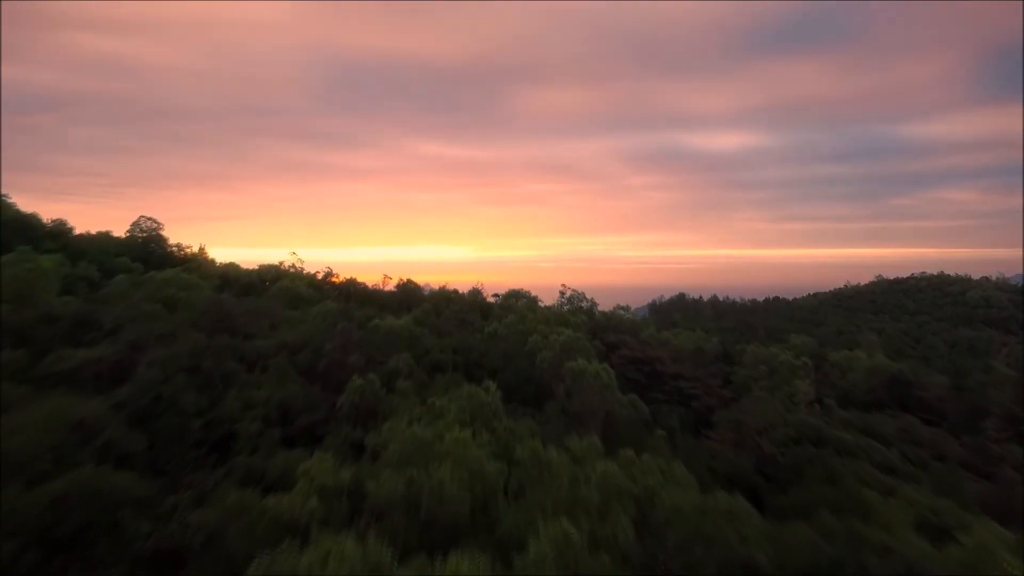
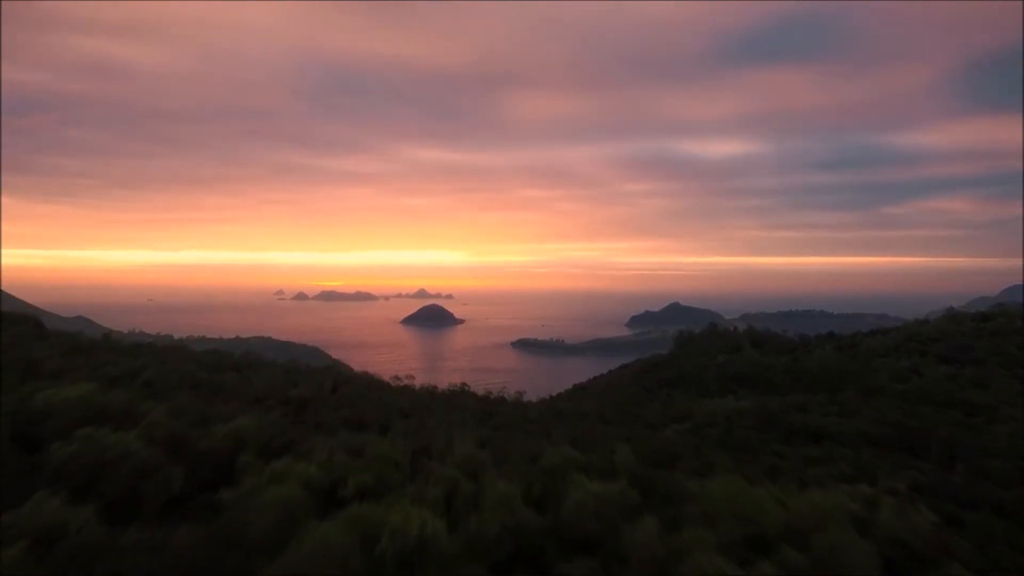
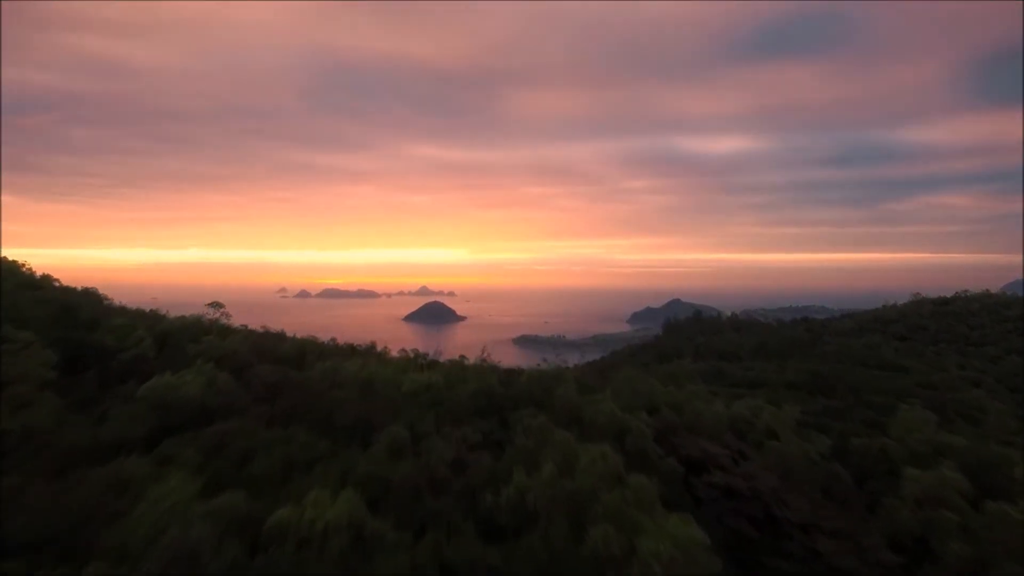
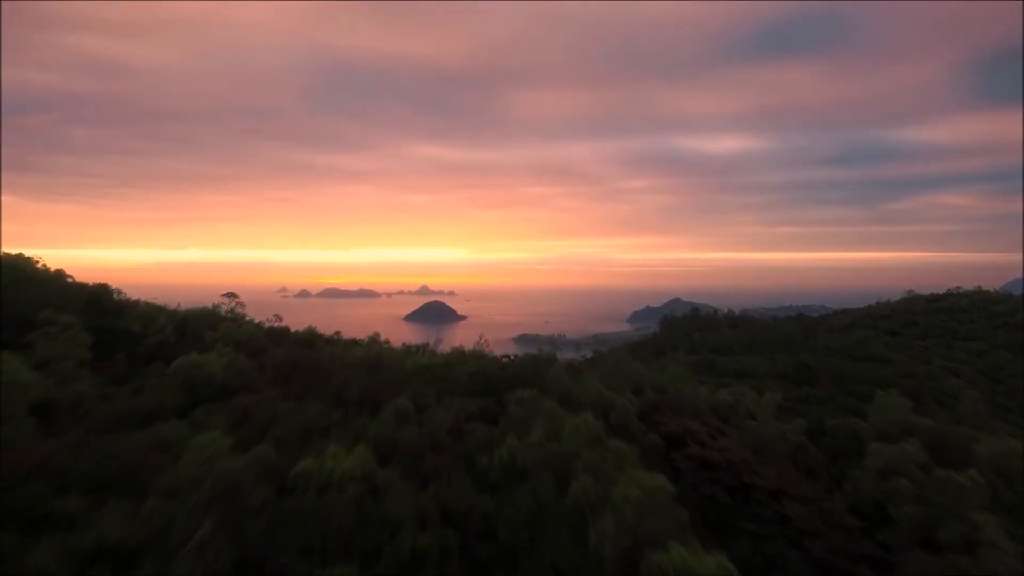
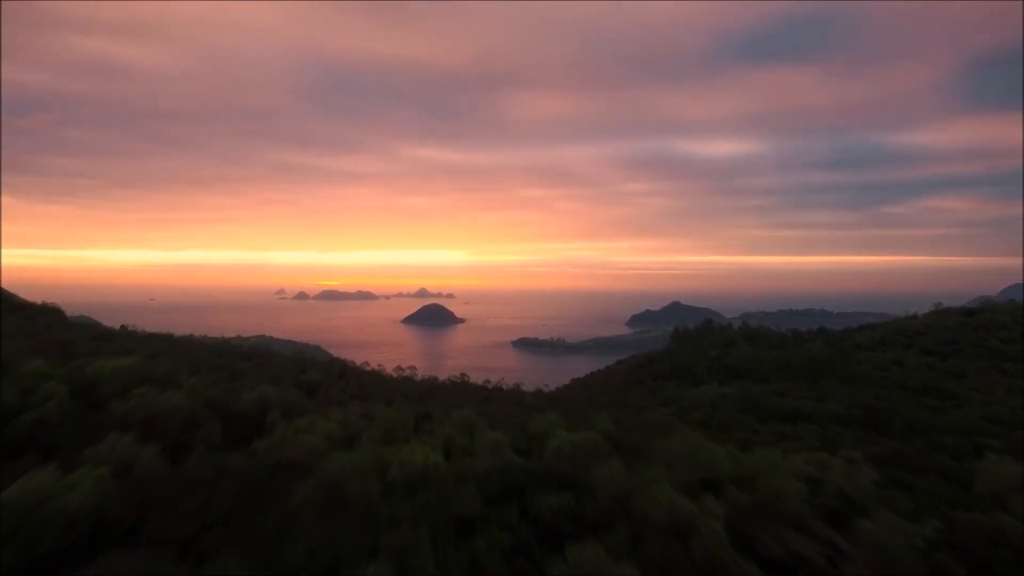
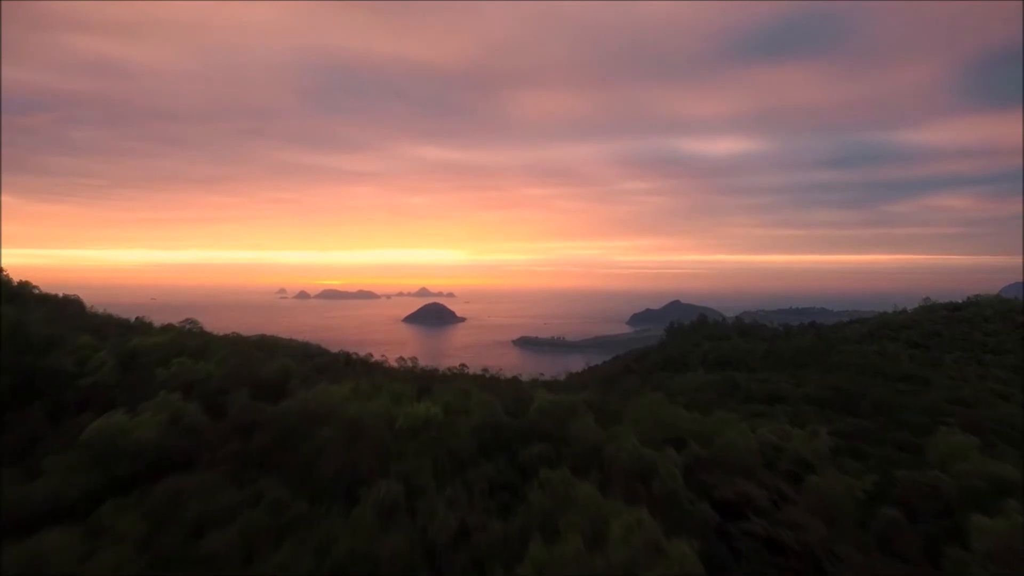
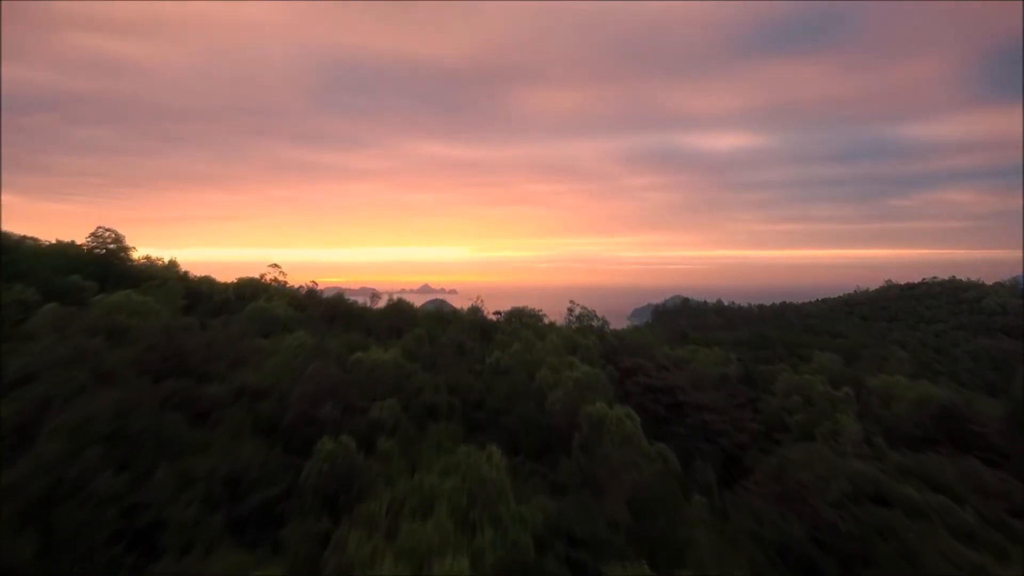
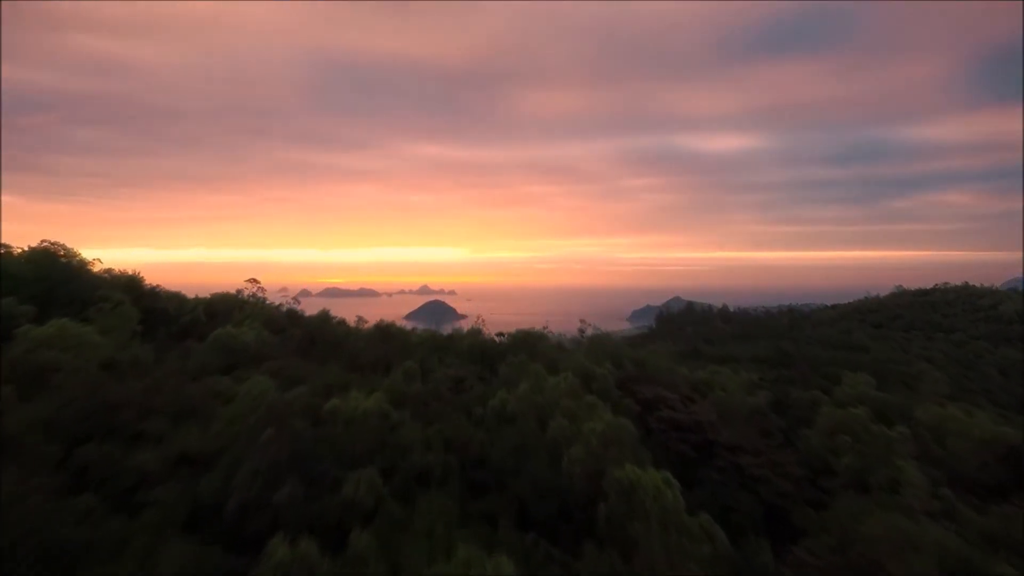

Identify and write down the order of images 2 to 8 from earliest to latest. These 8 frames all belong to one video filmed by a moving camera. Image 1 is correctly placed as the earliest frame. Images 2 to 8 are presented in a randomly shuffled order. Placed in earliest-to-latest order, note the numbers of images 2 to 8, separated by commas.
7, 8, 4, 3, 6, 5, 2
